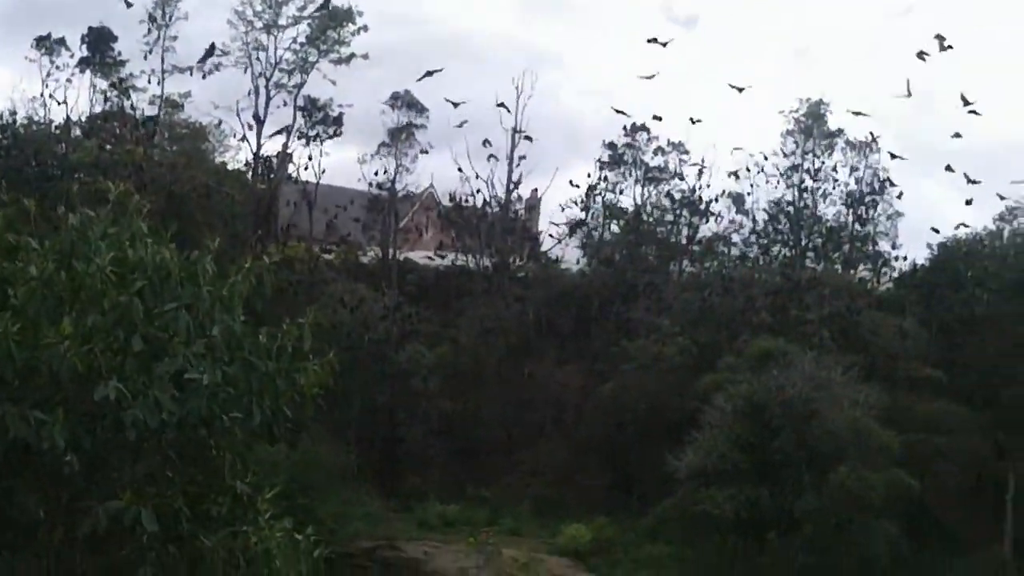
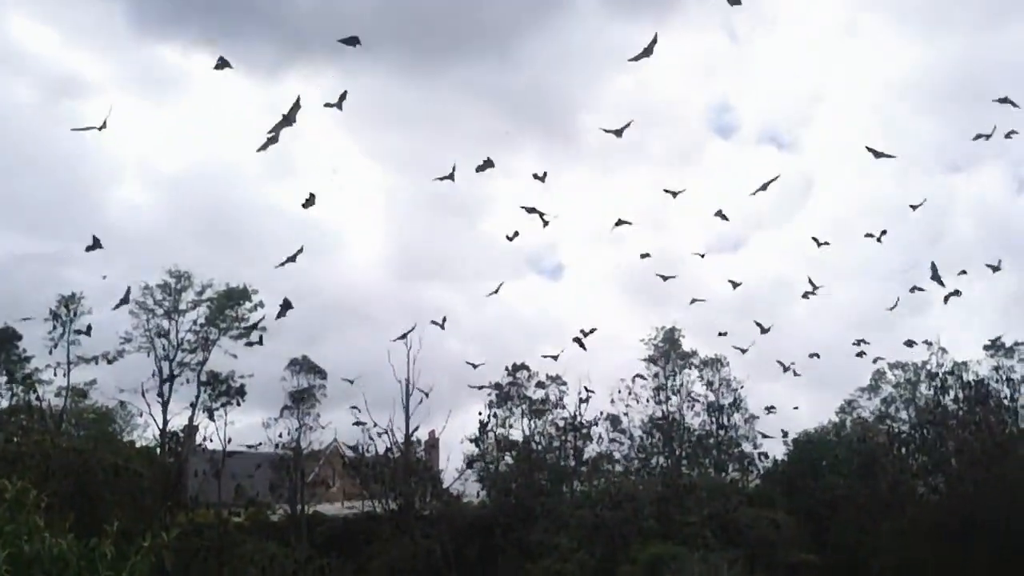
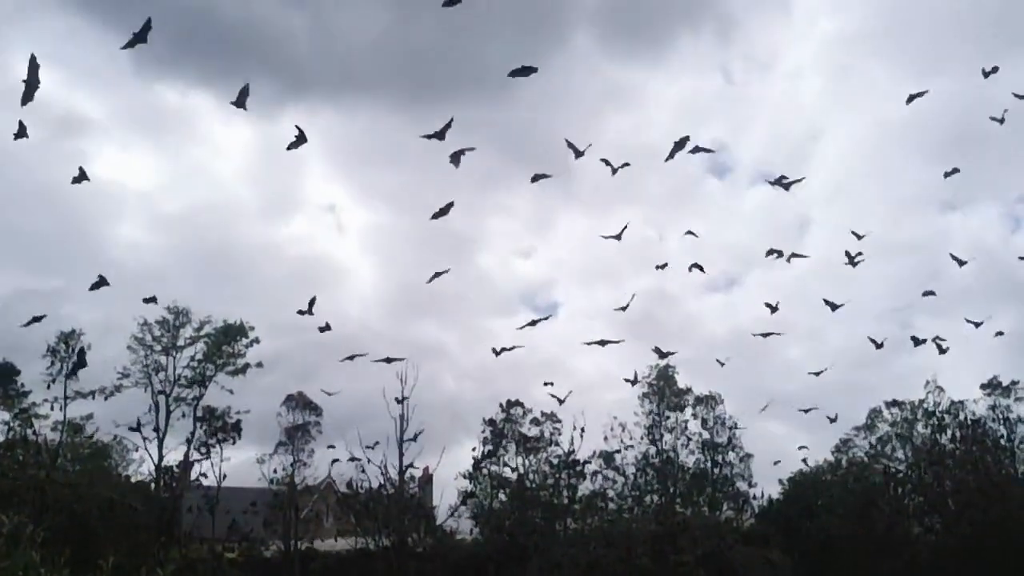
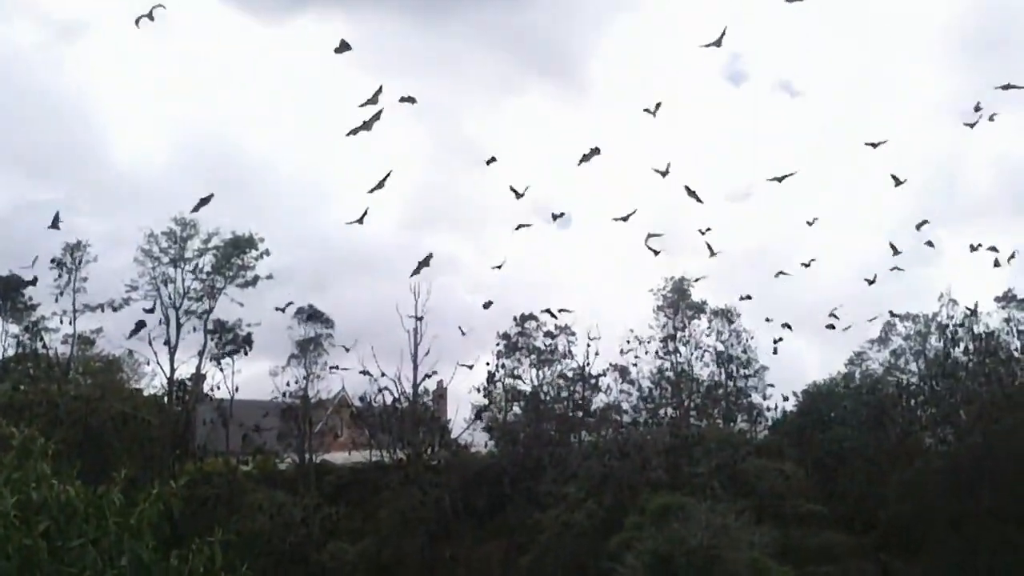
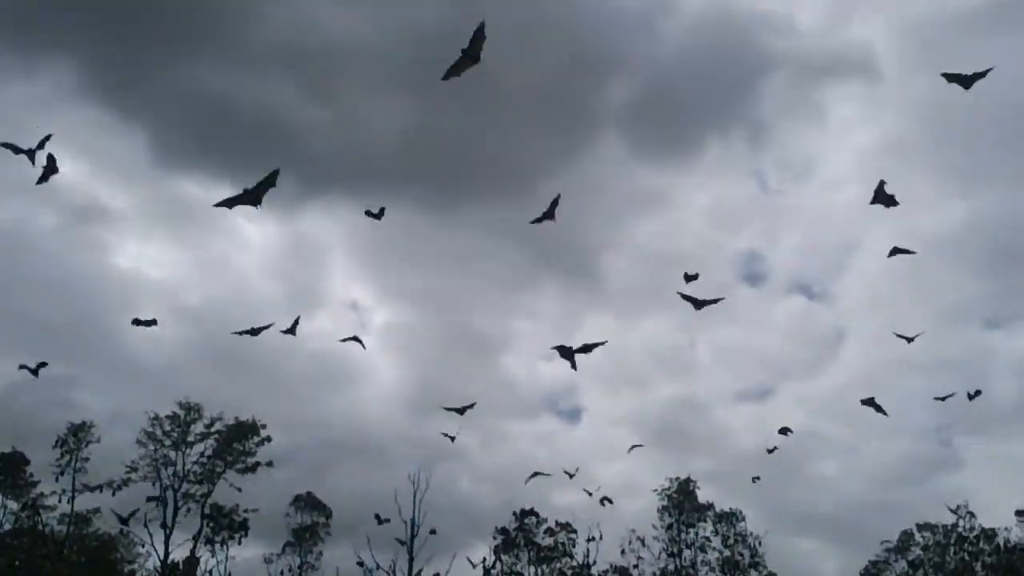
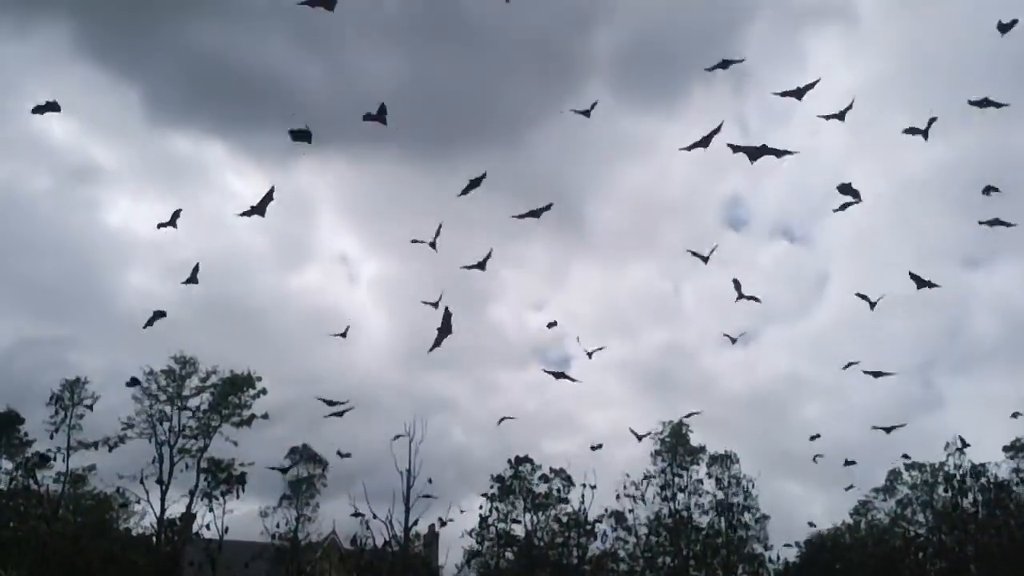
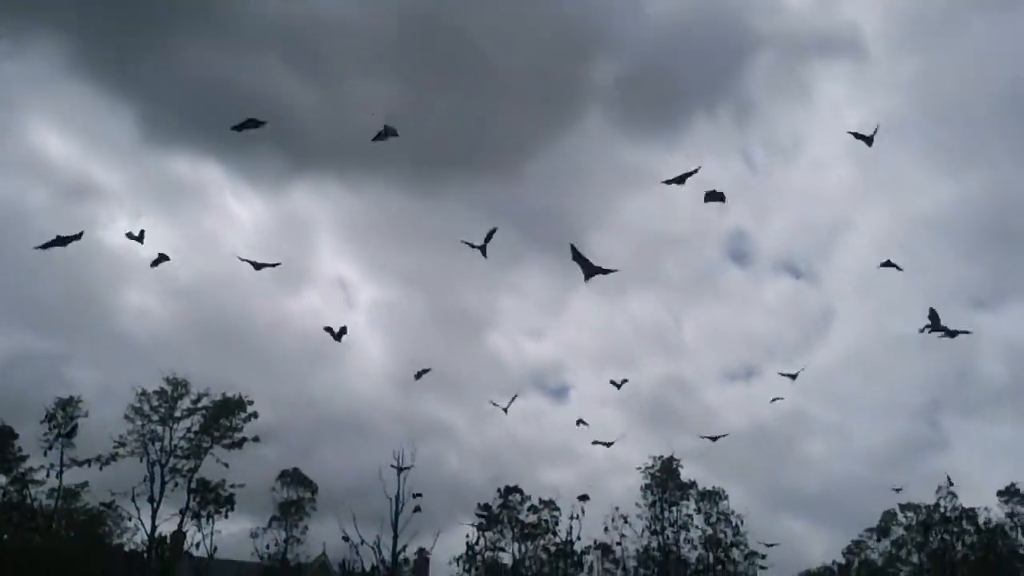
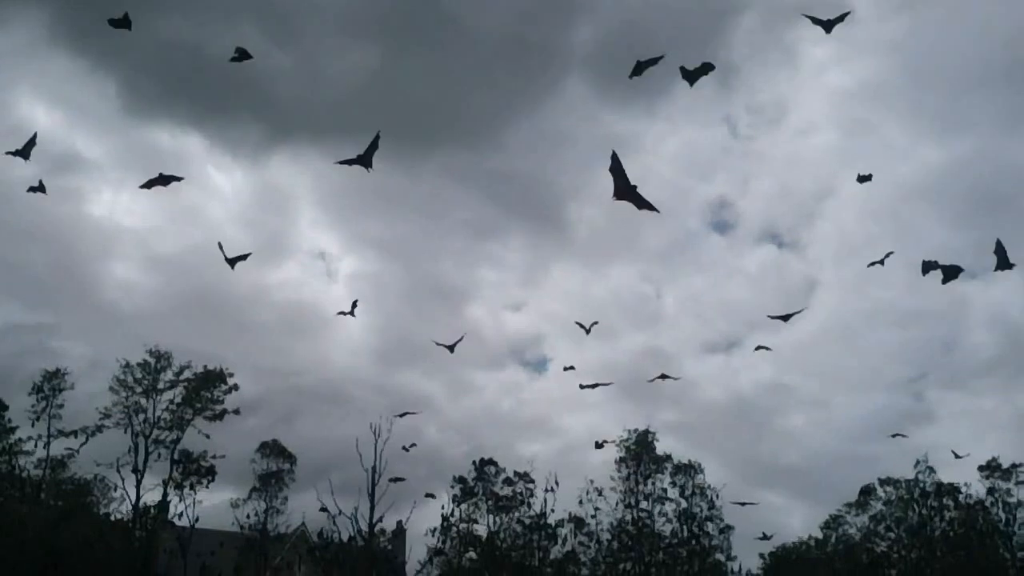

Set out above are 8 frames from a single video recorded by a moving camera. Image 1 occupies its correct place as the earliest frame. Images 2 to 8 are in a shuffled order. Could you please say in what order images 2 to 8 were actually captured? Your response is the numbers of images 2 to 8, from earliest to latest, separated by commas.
4, 2, 3, 6, 5, 7, 8
